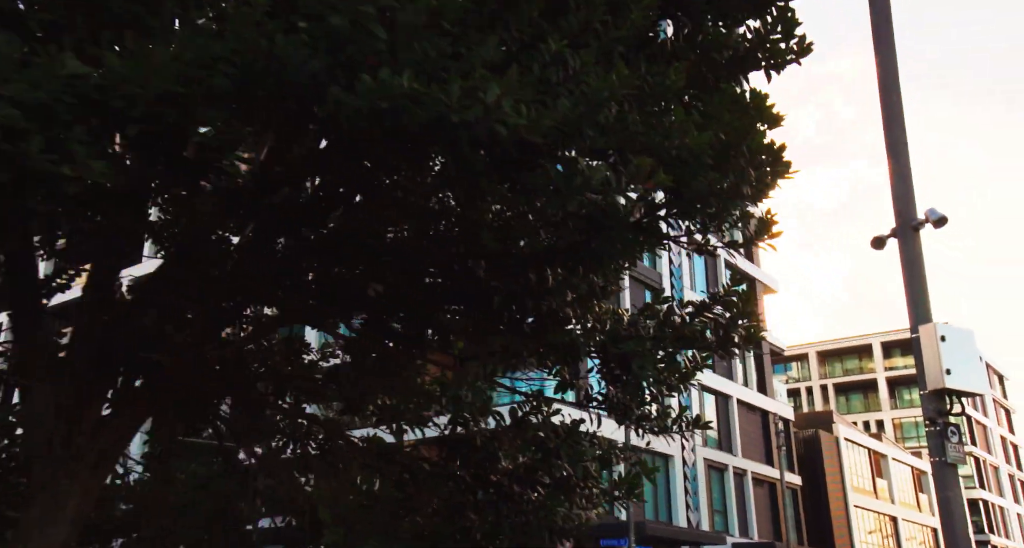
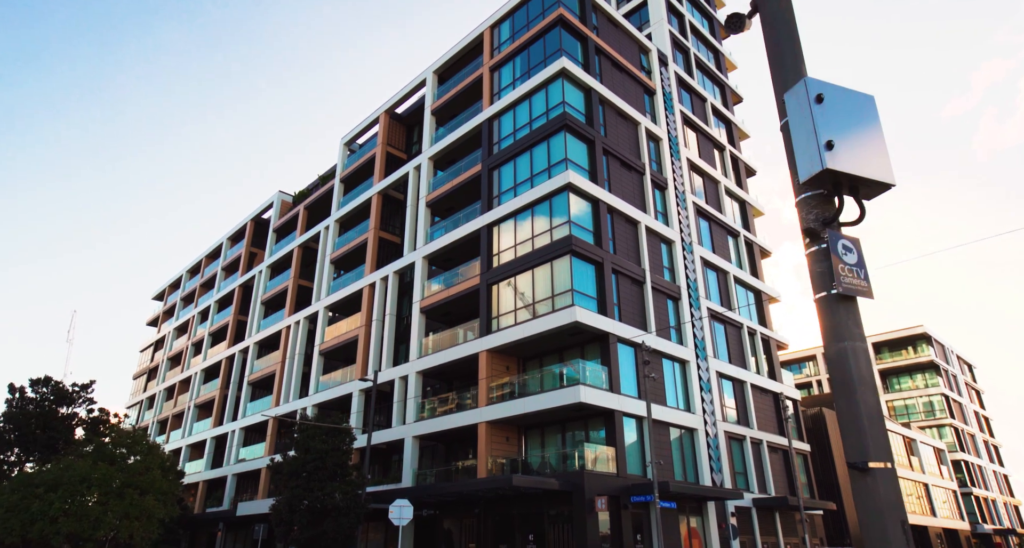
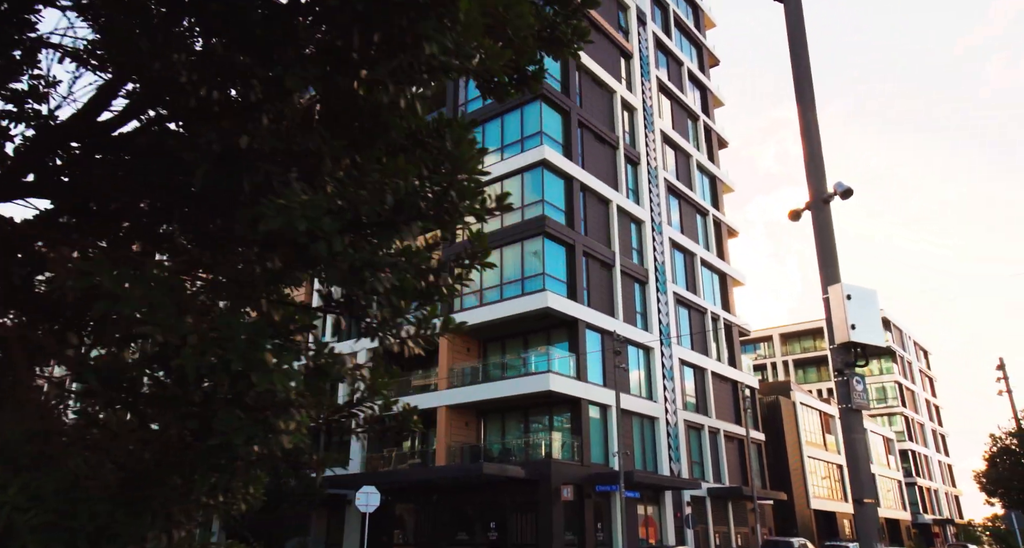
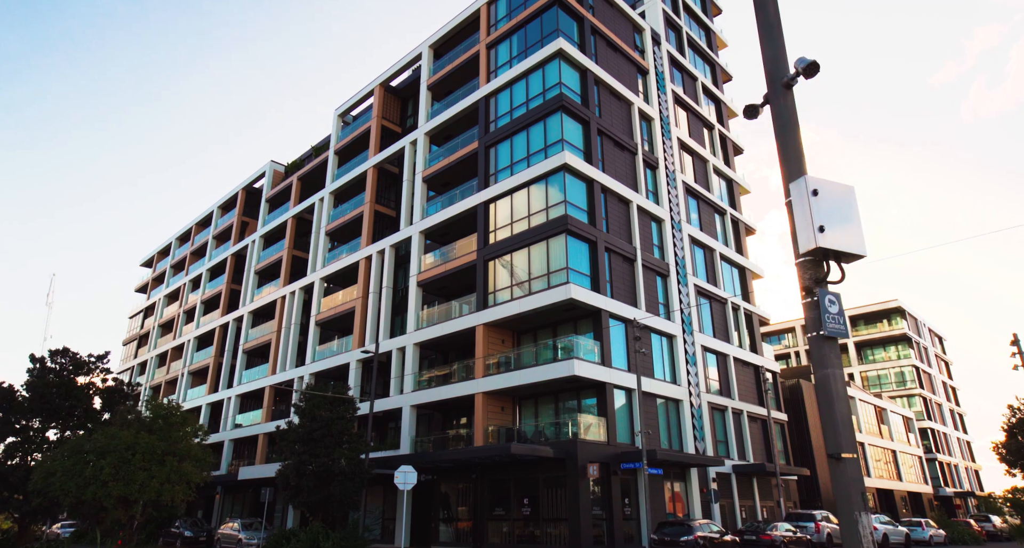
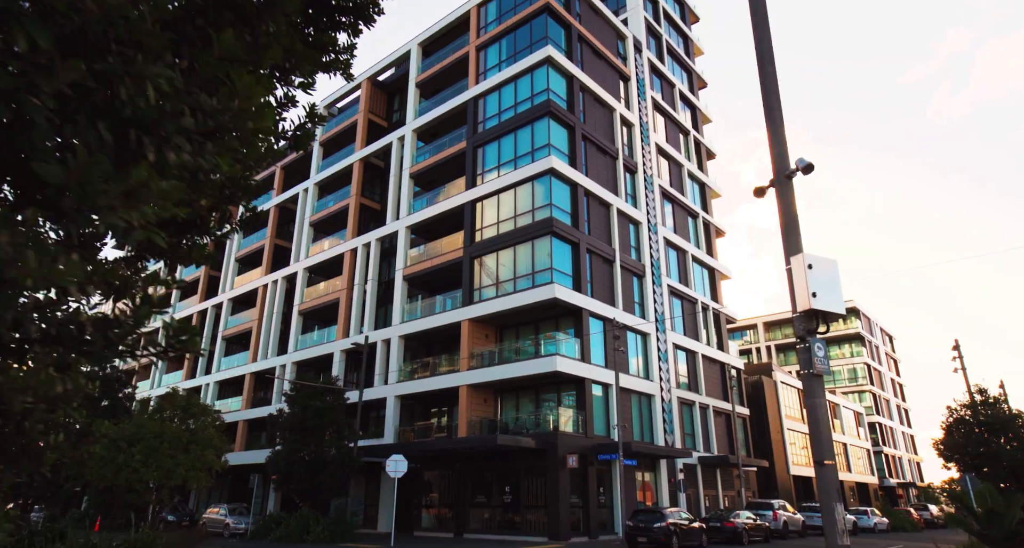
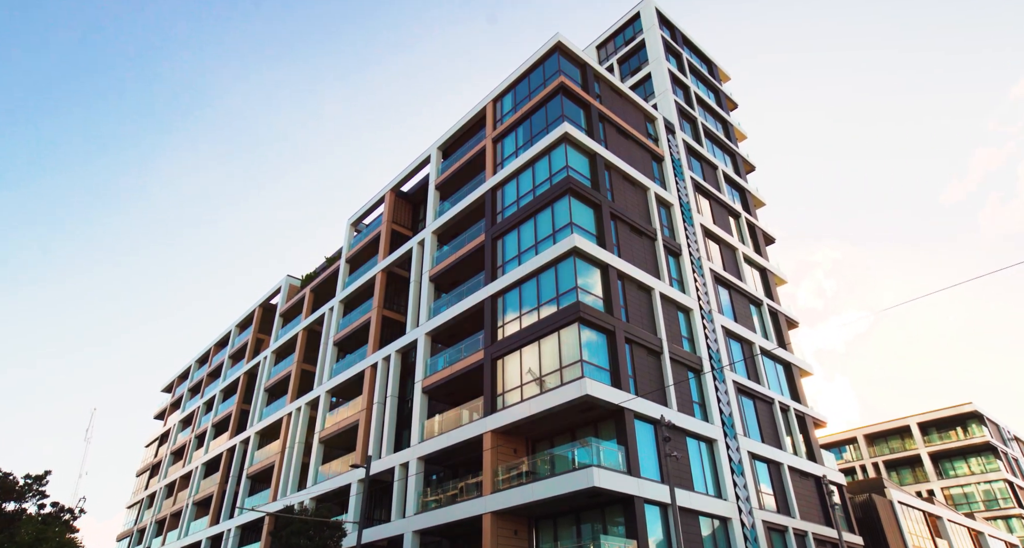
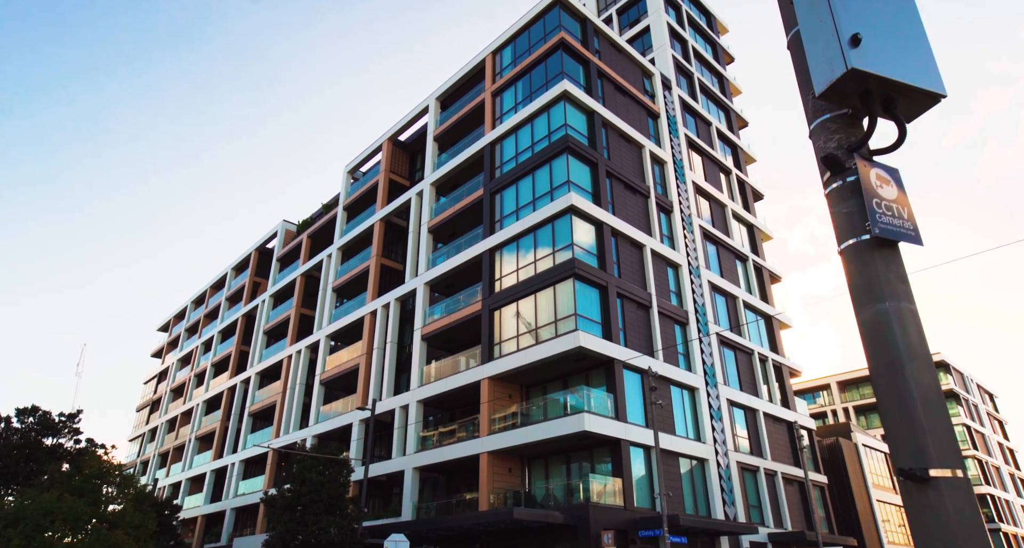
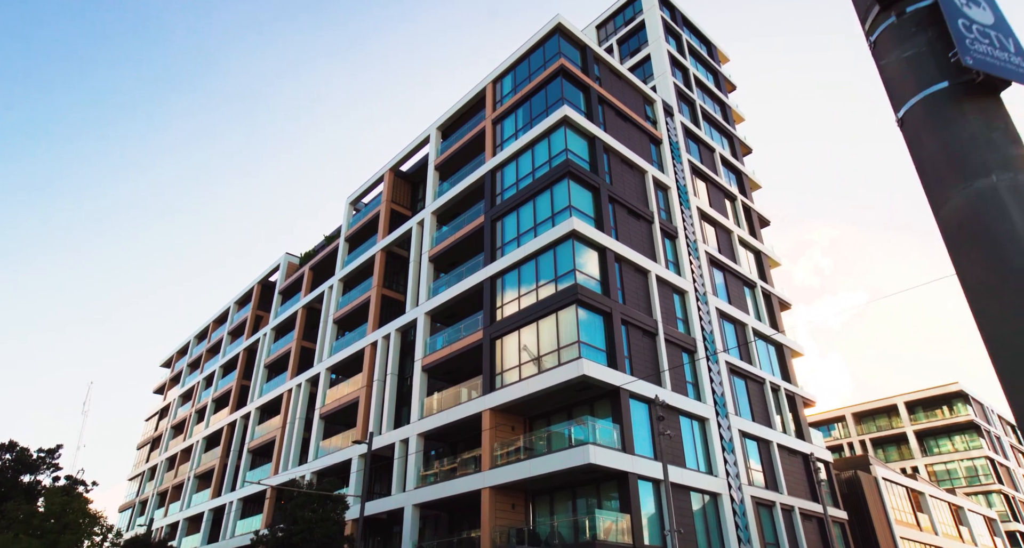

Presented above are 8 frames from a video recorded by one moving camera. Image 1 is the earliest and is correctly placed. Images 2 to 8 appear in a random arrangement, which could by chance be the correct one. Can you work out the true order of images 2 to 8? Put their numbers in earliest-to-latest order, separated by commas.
3, 5, 4, 2, 7, 8, 6
